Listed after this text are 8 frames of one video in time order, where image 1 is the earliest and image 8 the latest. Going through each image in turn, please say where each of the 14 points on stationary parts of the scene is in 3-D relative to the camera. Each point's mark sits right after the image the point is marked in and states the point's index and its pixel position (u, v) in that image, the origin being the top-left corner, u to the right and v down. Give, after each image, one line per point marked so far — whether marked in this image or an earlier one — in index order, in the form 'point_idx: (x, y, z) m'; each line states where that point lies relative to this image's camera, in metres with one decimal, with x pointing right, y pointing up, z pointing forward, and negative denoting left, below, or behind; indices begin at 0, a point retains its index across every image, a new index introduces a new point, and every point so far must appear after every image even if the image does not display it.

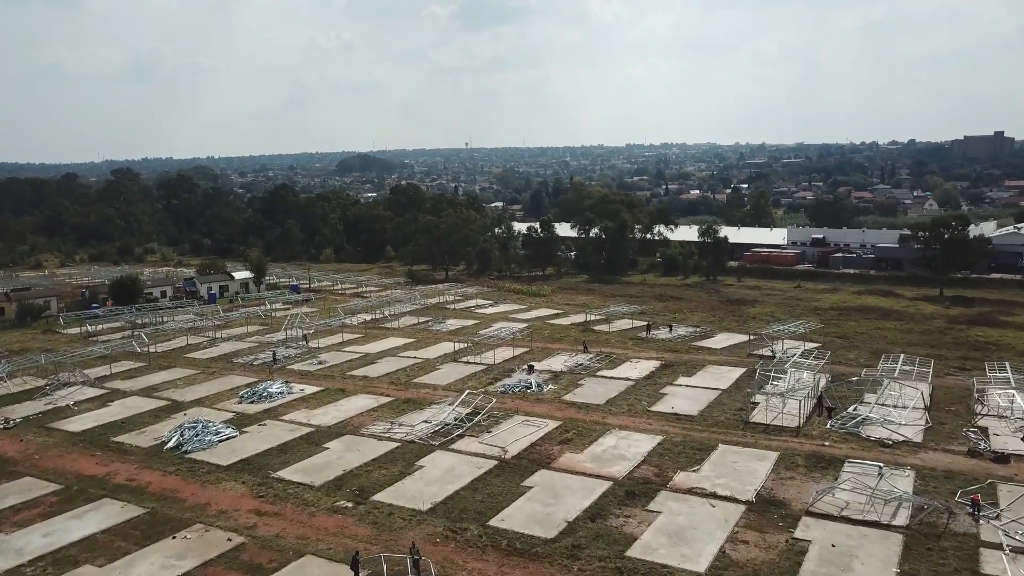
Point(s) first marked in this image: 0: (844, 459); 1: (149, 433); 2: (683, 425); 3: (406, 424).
0: (+6.4, -3.3, +15.5) m
1: (-7.9, -3.2, +17.6) m
2: (+3.8, -3.1, +18.1) m
3: (-2.3, -3.0, +17.8) m
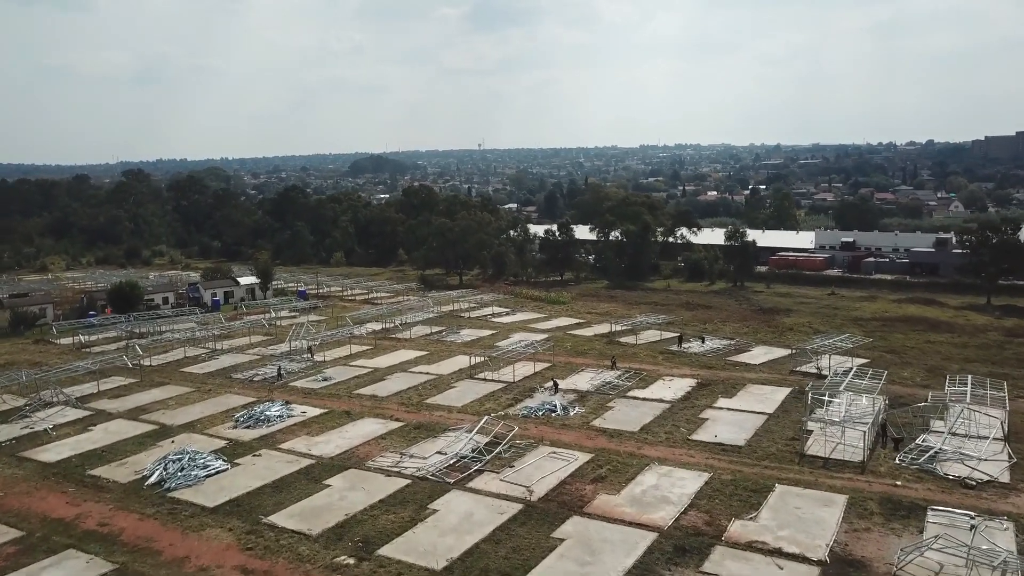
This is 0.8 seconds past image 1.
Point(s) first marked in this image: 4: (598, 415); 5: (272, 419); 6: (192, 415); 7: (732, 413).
0: (+6.8, -3.6, +13.4) m
1: (-7.5, -3.4, +15.7) m
2: (+4.3, -3.4, +16.1) m
3: (-1.8, -3.3, +15.8) m
4: (+2.0, -3.0, +19.1) m
5: (-5.5, -3.0, +18.5) m
6: (-7.7, -3.0, +19.3) m
7: (+5.2, -3.0, +19.0) m
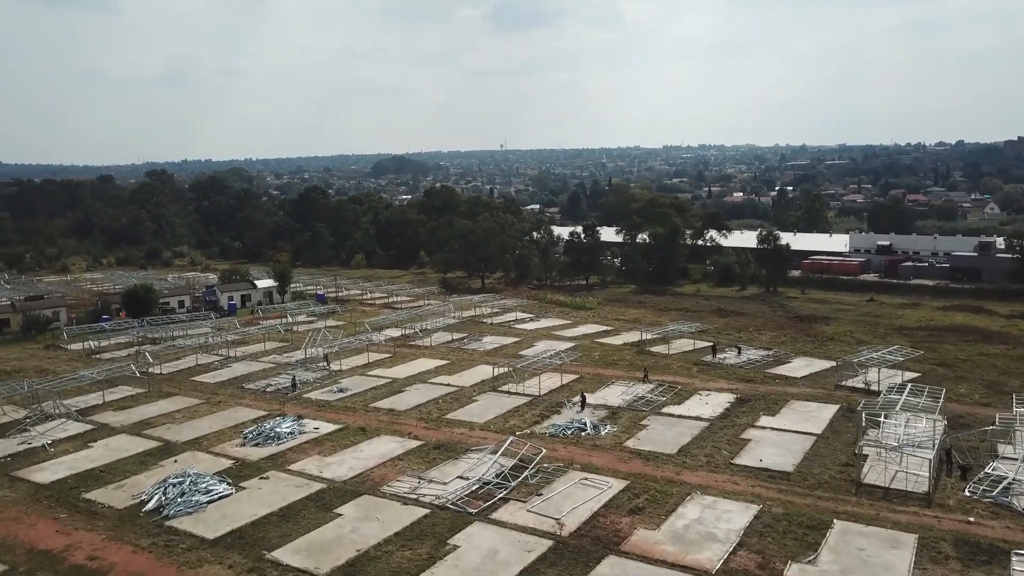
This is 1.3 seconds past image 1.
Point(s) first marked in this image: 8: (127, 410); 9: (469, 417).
0: (+7.3, -3.8, +11.9) m
1: (-7.0, -3.6, +14.6) m
2: (+4.8, -3.6, +14.6) m
3: (-1.3, -3.5, +14.5) m
4: (+2.6, -3.2, +17.7) m
5: (-4.9, -3.2, +17.4) m
6: (-7.1, -3.2, +18.2) m
7: (+5.8, -3.2, +17.6) m
8: (-9.5, -3.0, +19.8) m
9: (-1.0, -3.1, +19.2) m
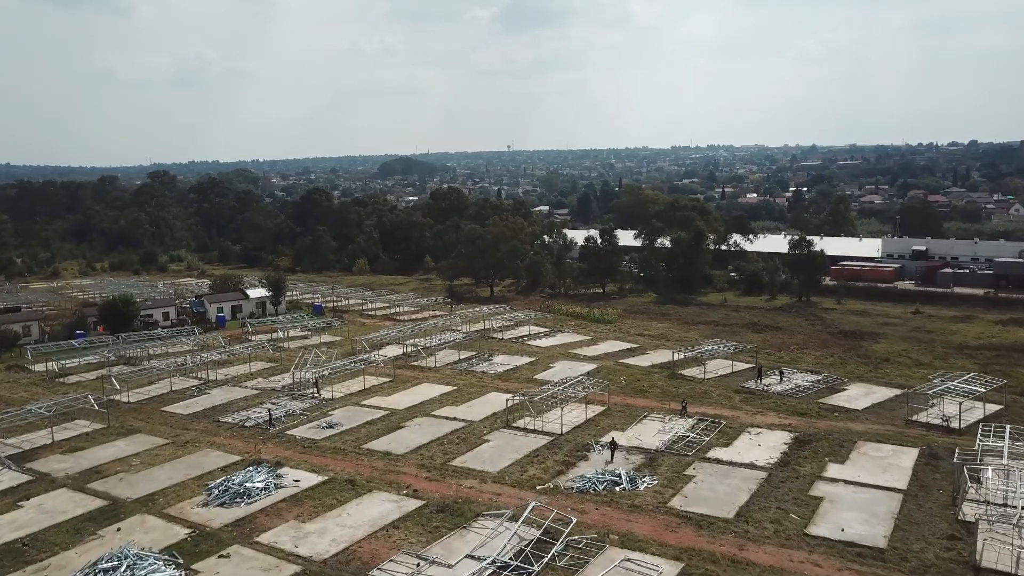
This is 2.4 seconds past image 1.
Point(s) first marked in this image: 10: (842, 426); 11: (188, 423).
0: (+7.6, -4.3, +8.8) m
1: (-6.6, -4.1, +11.6) m
2: (+5.2, -4.0, +11.6) m
3: (-1.0, -3.9, +11.5) m
4: (+3.0, -3.7, +14.7) m
5: (-4.6, -3.6, +14.3) m
6: (-6.7, -3.6, +15.2) m
7: (+6.1, -3.6, +14.5) m
8: (-9.1, -3.4, +16.9) m
9: (-0.7, -3.5, +16.2) m
10: (+7.6, -3.2, +18.5) m
11: (-7.9, -3.3, +19.8) m
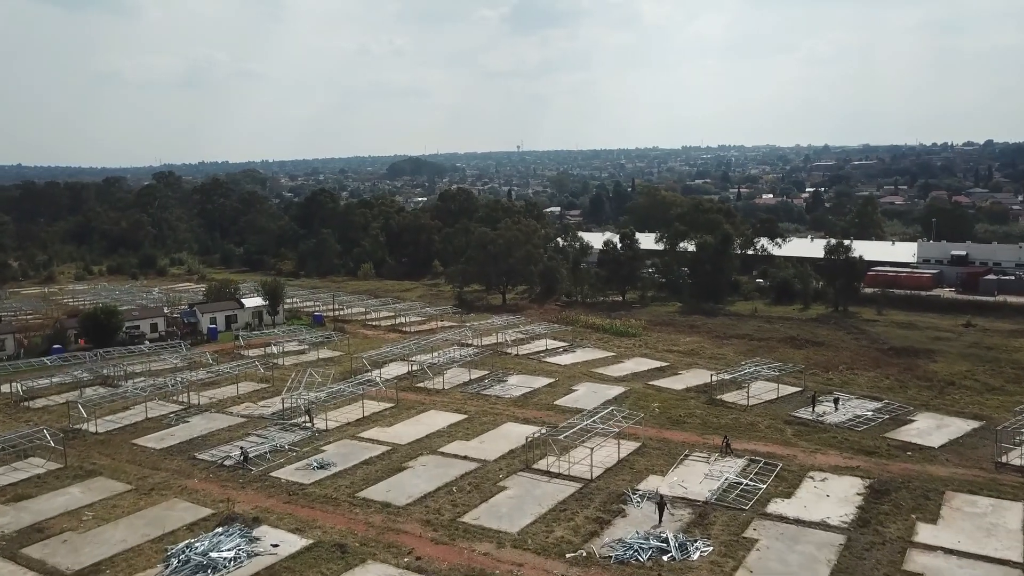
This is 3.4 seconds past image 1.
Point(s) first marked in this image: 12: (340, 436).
0: (+7.9, -4.6, +6.0) m
1: (-6.3, -4.4, +9.0) m
2: (+5.5, -4.4, +8.8) m
3: (-0.7, -4.3, +8.8) m
4: (+3.4, -4.0, +12.0) m
5: (-4.2, -4.0, +11.7) m
6: (-6.3, -4.0, +12.6) m
7: (+6.5, -4.0, +11.7) m
8: (-8.7, -3.8, +14.3) m
9: (-0.3, -3.9, +13.5) m
10: (+8.0, -3.5, +15.8) m
11: (-7.5, -3.7, +17.2) m
12: (-4.0, -3.4, +18.8) m
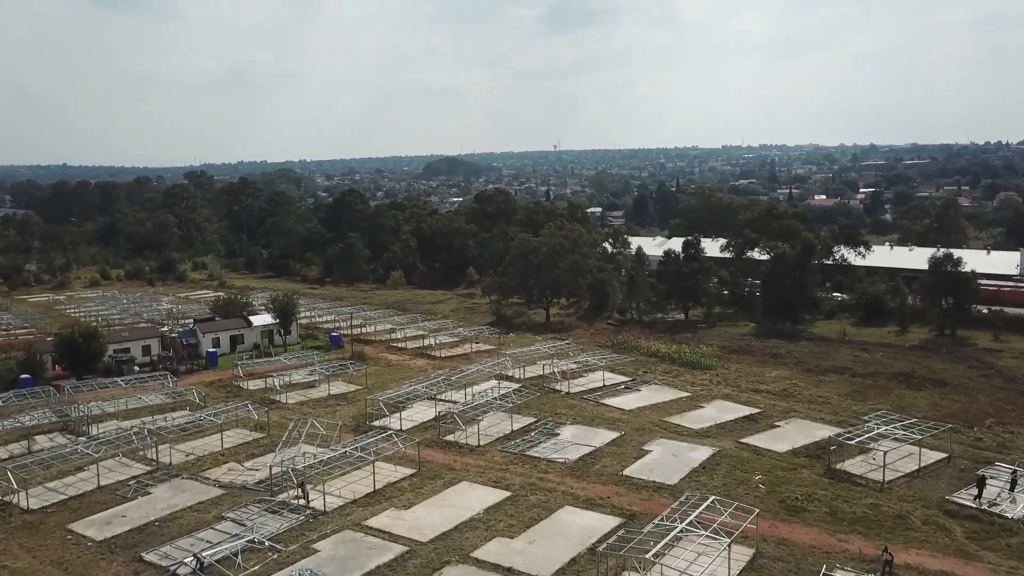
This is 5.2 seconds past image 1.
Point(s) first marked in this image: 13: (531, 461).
0: (+8.3, -5.4, +0.8) m
1: (-5.7, -5.0, +4.4) m
2: (+6.1, -5.1, +3.7) m
3: (-0.1, -5.0, +4.0) m
4: (+4.1, -4.7, +6.9) m
5: (-3.5, -4.6, +7.0) m
6: (-5.6, -4.6, +8.0) m
7: (+7.2, -4.7, +6.5) m
8: (-7.9, -4.4, +9.8) m
9: (+0.5, -4.6, +8.6) m
10: (+8.9, -4.3, +10.5) m
11: (-6.5, -4.3, +12.6) m
12: (-3.0, -4.1, +14.1) m
13: (+0.4, -3.6, +17.1) m
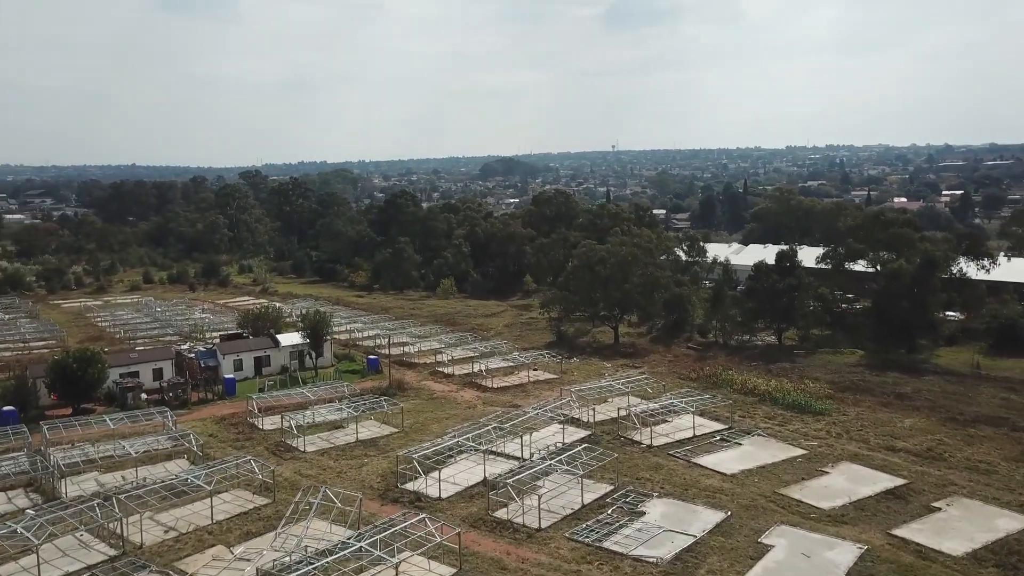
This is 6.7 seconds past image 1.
0: (+8.3, -6.0, -4.1) m
1: (-5.4, -5.6, +0.5) m
2: (+6.3, -5.7, -1.1) m
3: (+0.1, -5.5, -0.4) m
4: (+4.5, -5.4, +2.3) m
5: (-3.1, -5.2, +2.9) m
6: (-5.1, -5.2, +4.0) m
7: (+7.6, -5.4, +1.7) m
8: (-7.2, -4.9, +5.9) m
9: (+1.1, -5.1, +4.2) m
10: (+9.5, -4.9, +5.5) m
11: (-5.7, -4.8, +8.7) m
12: (-2.0, -4.6, +9.9) m
13: (+1.5, -4.2, +12.7) m
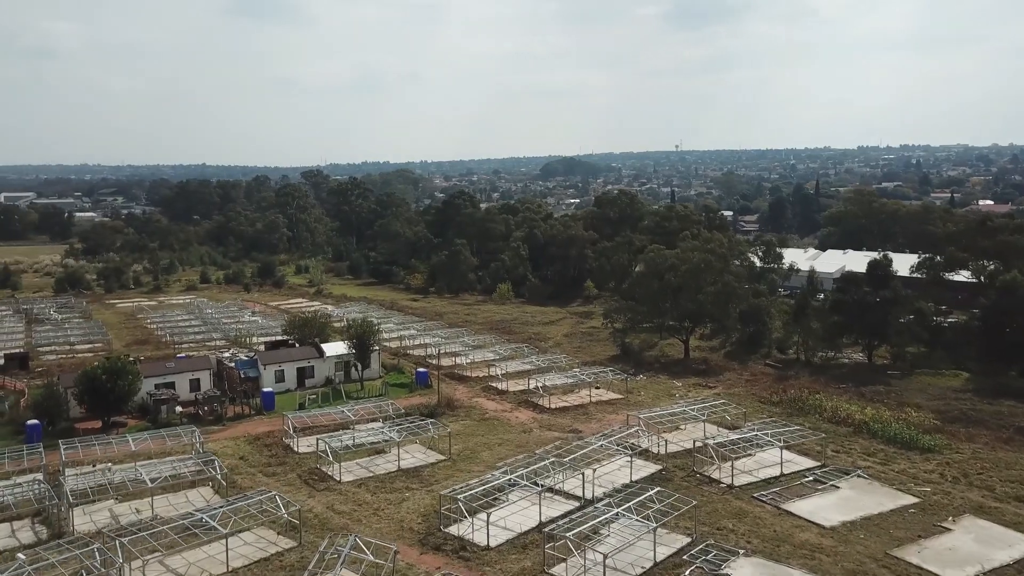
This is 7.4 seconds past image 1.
0: (+7.8, -6.4, -6.9) m
1: (-5.6, -5.8, -1.3) m
2: (+6.0, -6.1, -3.7) m
3: (-0.1, -5.8, -2.6) m
4: (+4.5, -5.7, -0.2) m
5: (-3.0, -5.4, +0.9) m
6: (-4.9, -5.4, +2.2) m
7: (+7.5, -5.7, -1.0) m
8: (-6.9, -5.1, +4.3) m
9: (+1.2, -5.4, +2.0) m
10: (+9.7, -5.3, +2.7) m
11: (-5.2, -5.0, +6.9) m
12: (-1.5, -4.9, +7.8) m
13: (+2.3, -4.5, +10.4) m
